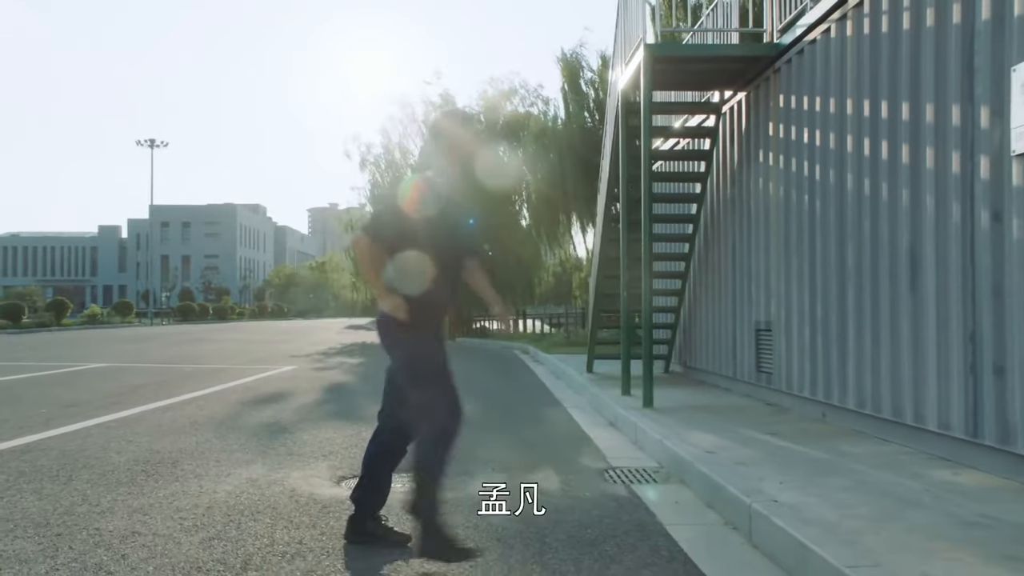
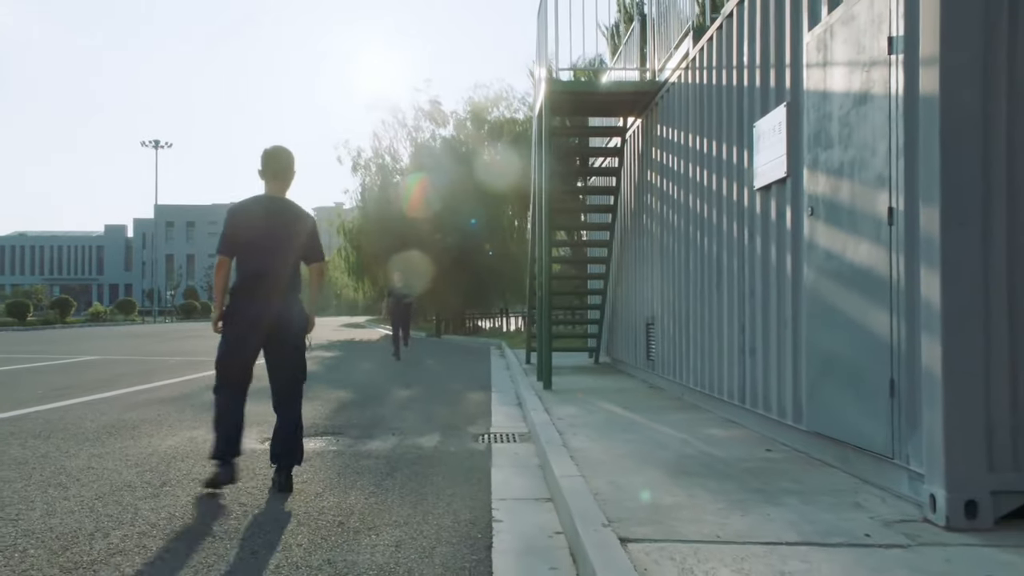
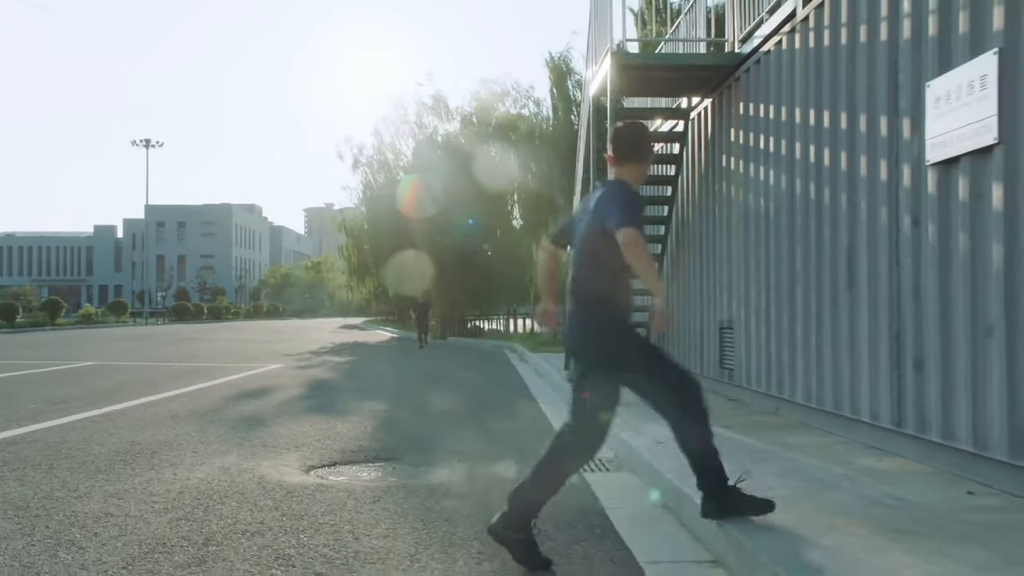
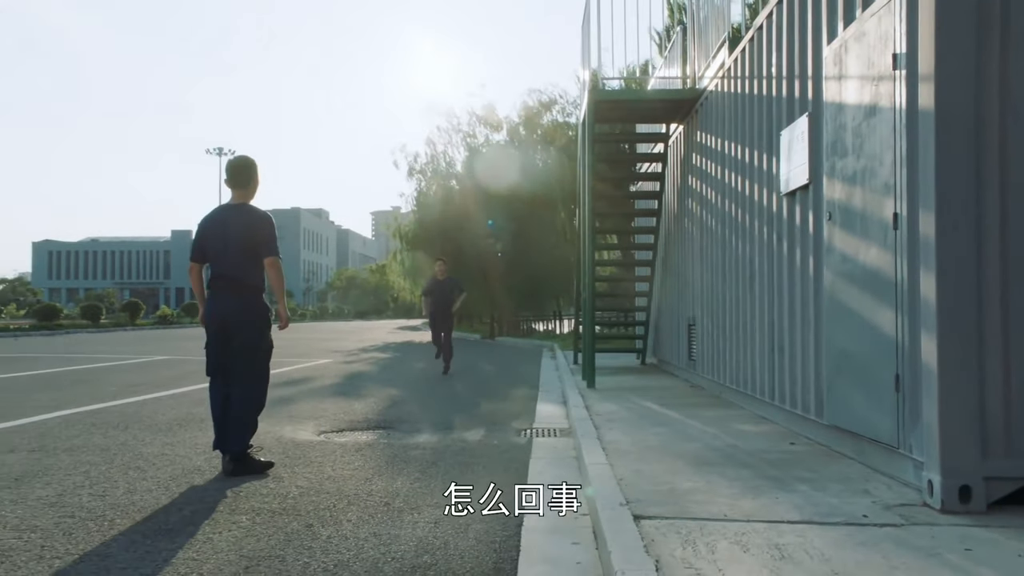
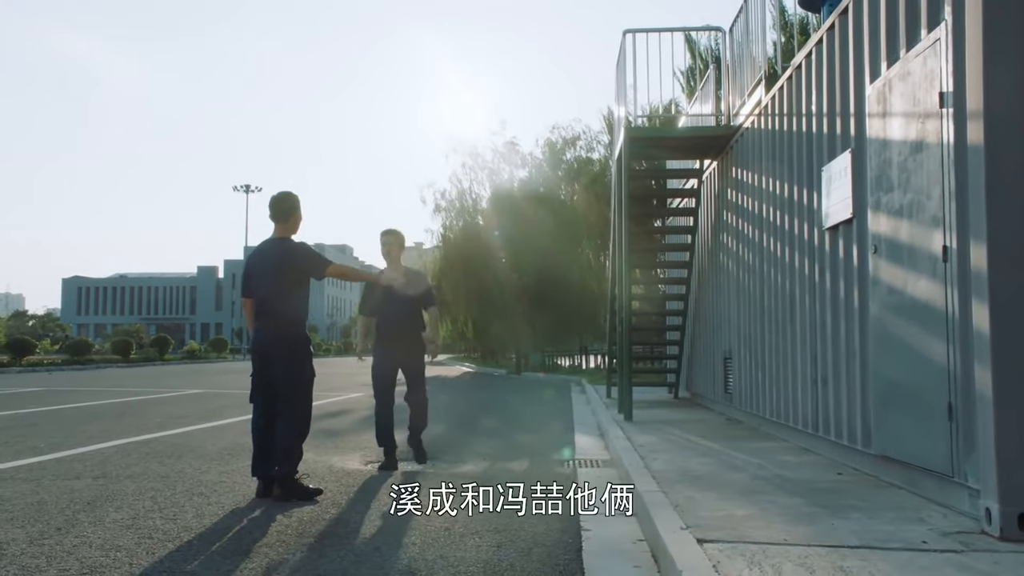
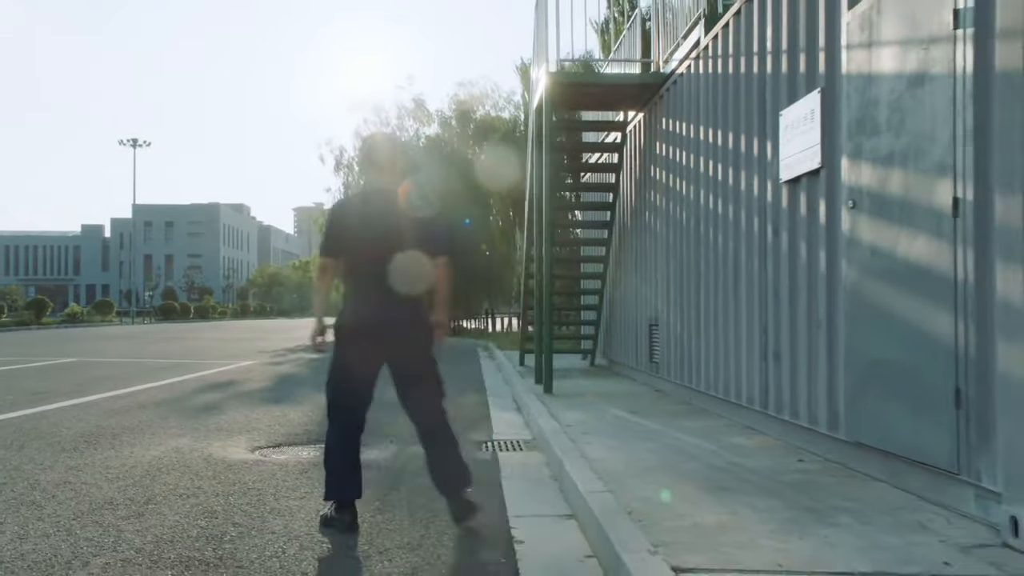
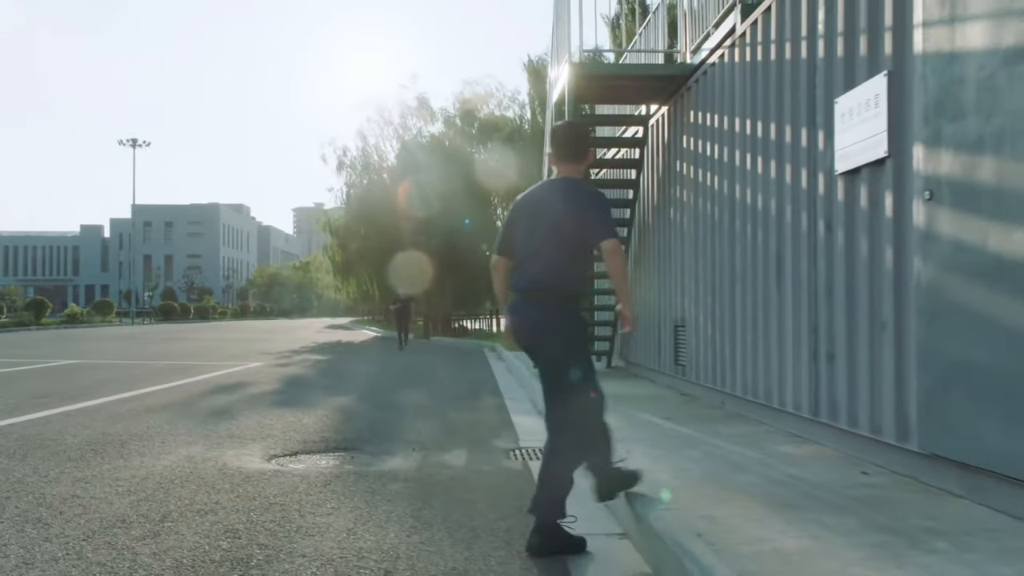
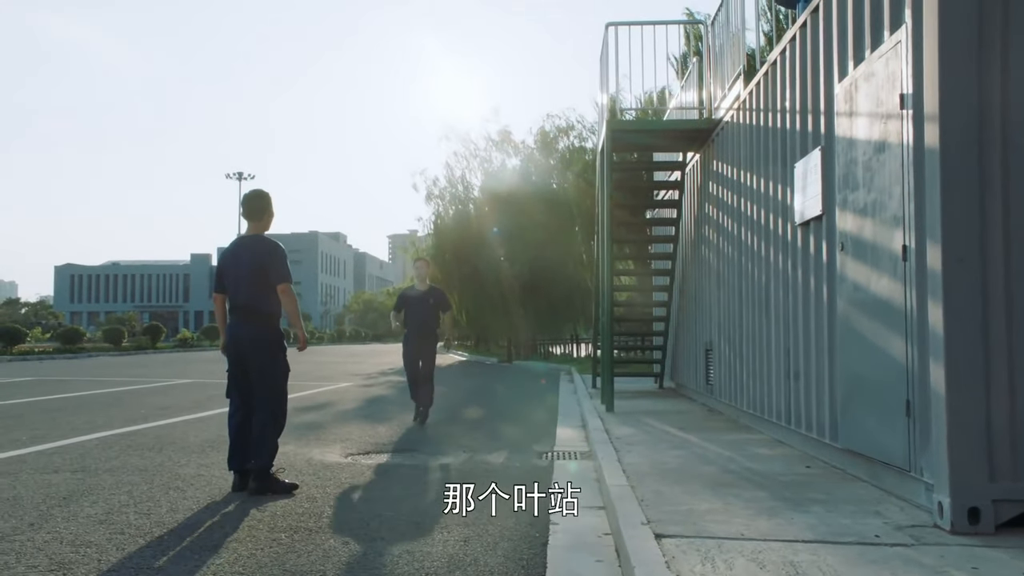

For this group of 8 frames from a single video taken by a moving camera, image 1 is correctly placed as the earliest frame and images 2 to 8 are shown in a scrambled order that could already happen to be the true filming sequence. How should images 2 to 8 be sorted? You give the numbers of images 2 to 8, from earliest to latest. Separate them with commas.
3, 7, 6, 2, 4, 8, 5
